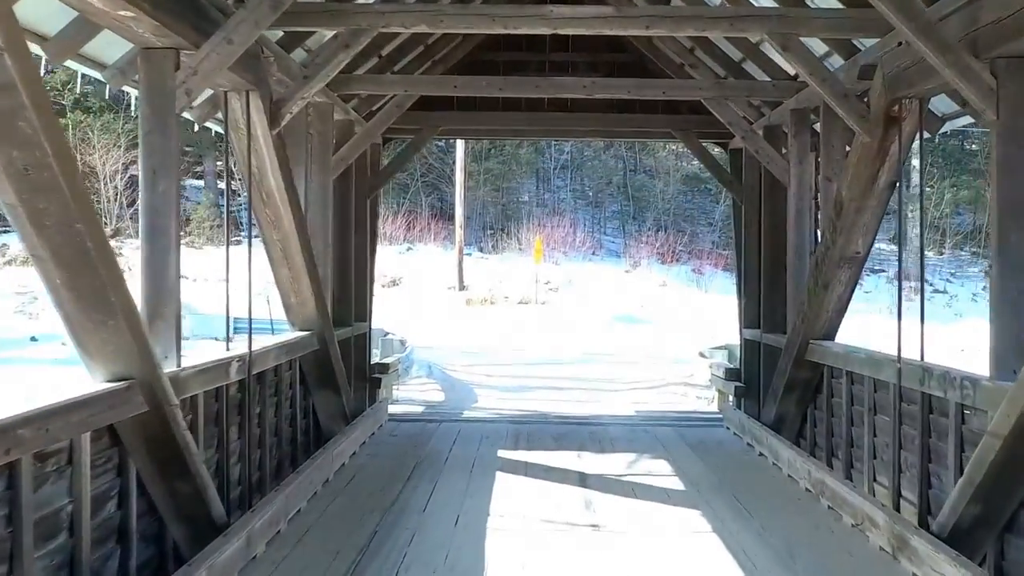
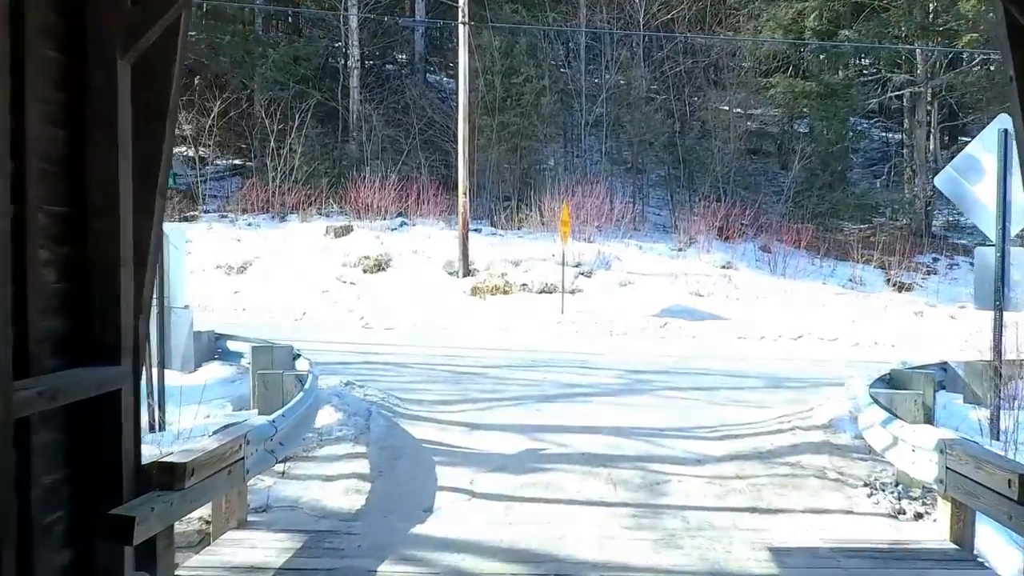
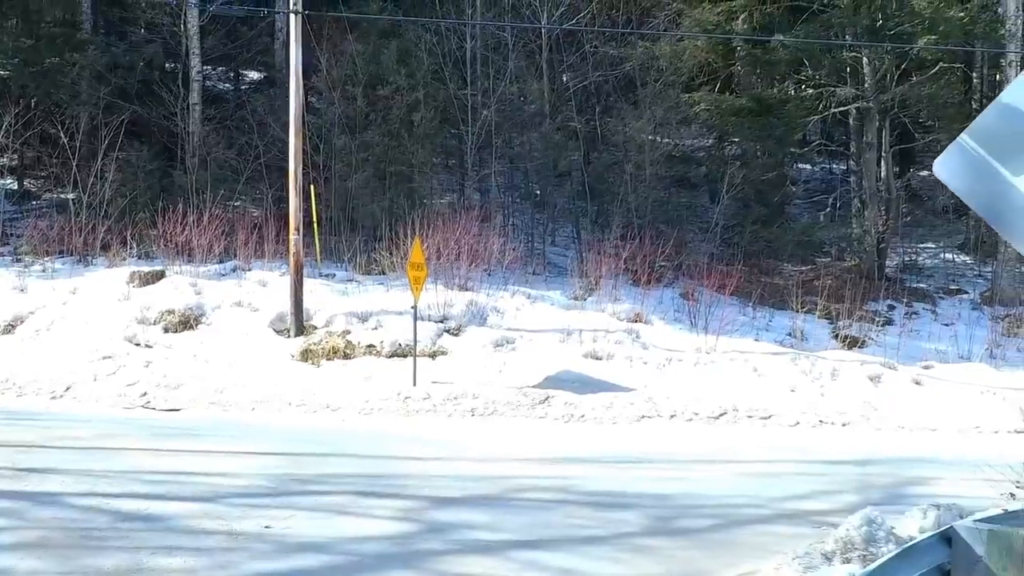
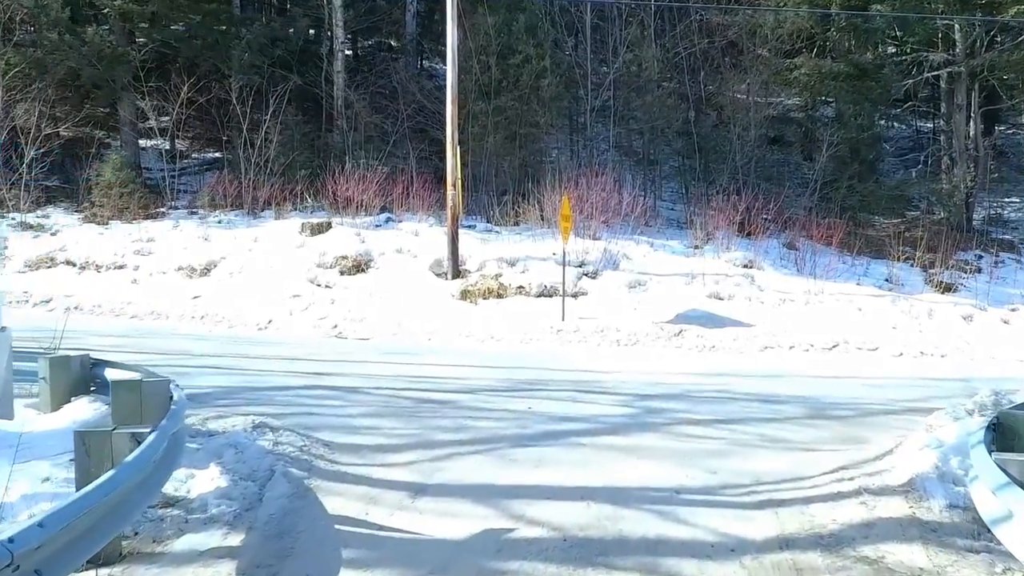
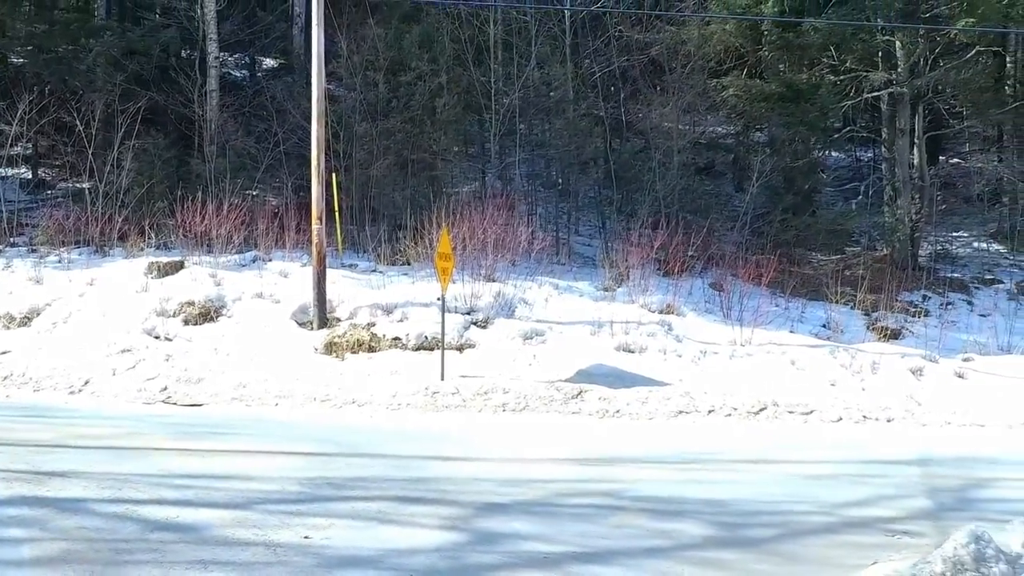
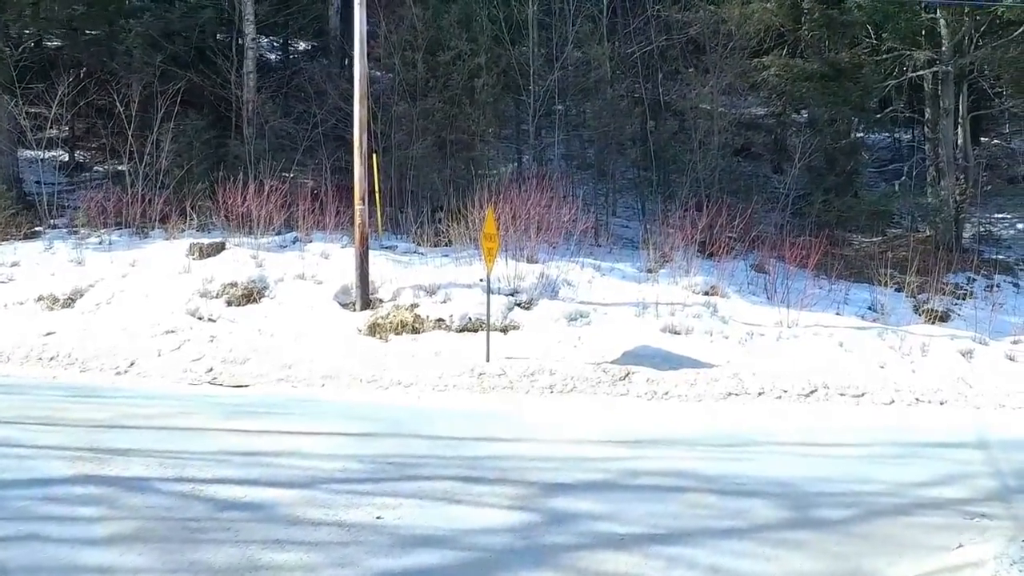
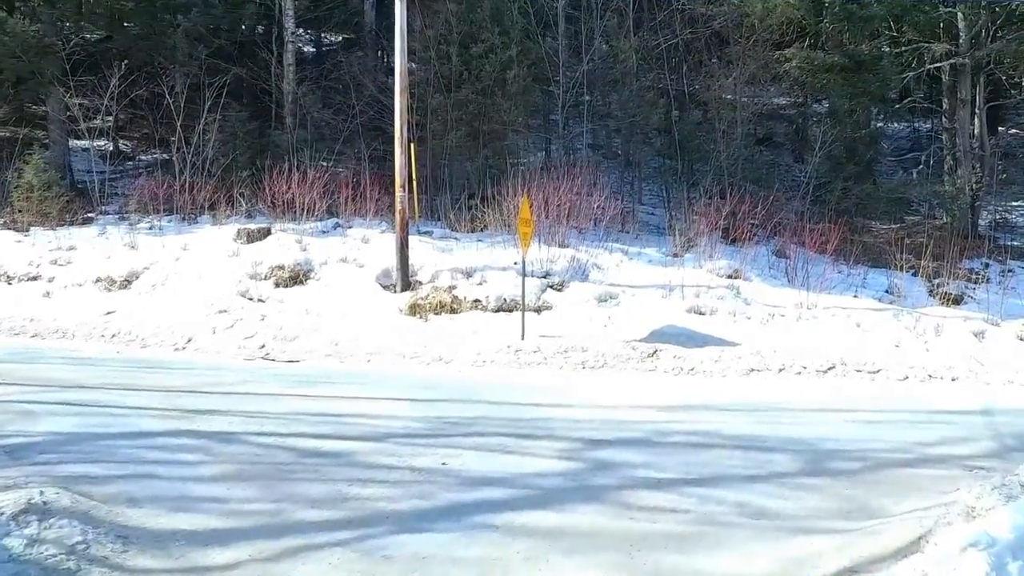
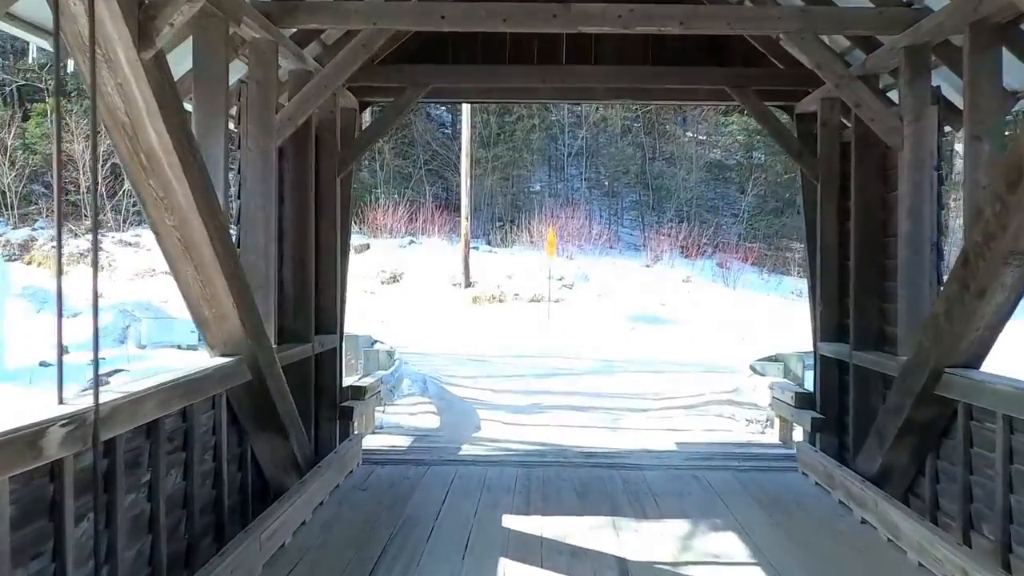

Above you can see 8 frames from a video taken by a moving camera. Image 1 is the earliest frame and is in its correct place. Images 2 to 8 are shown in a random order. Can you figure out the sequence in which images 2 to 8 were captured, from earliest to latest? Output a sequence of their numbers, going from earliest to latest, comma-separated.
8, 2, 4, 7, 6, 5, 3
